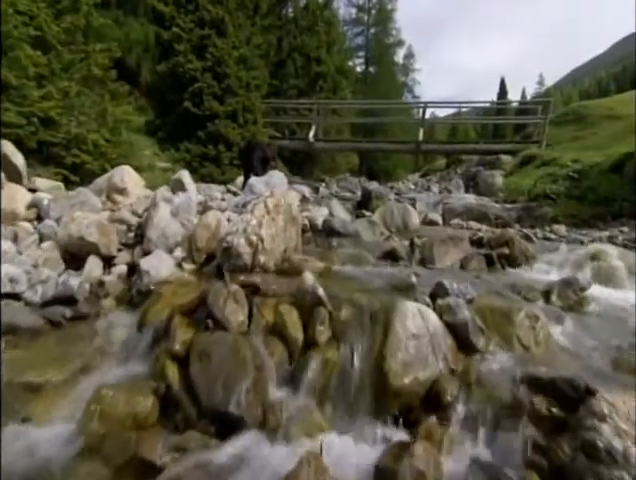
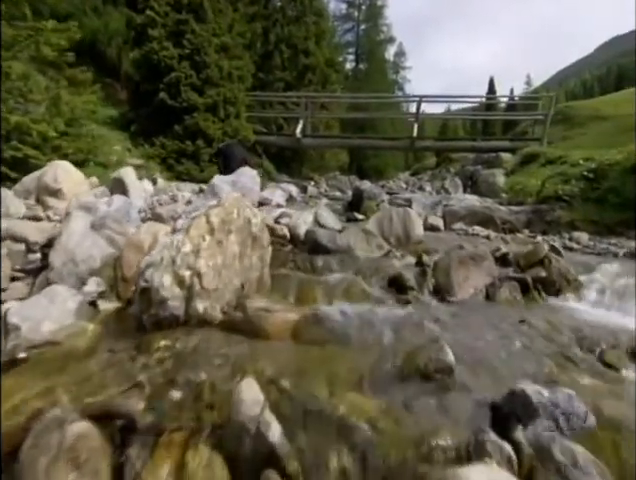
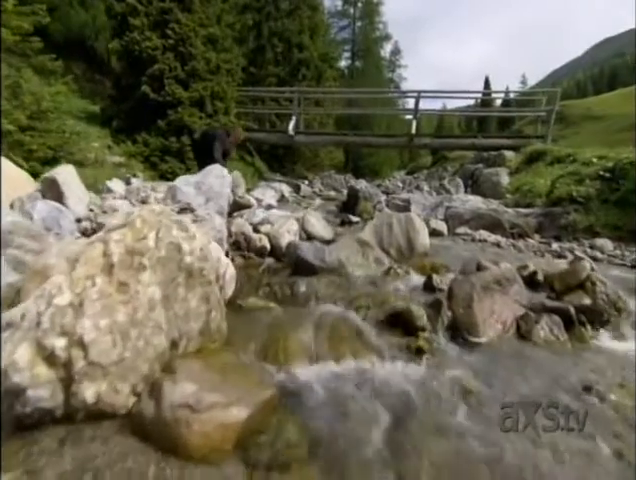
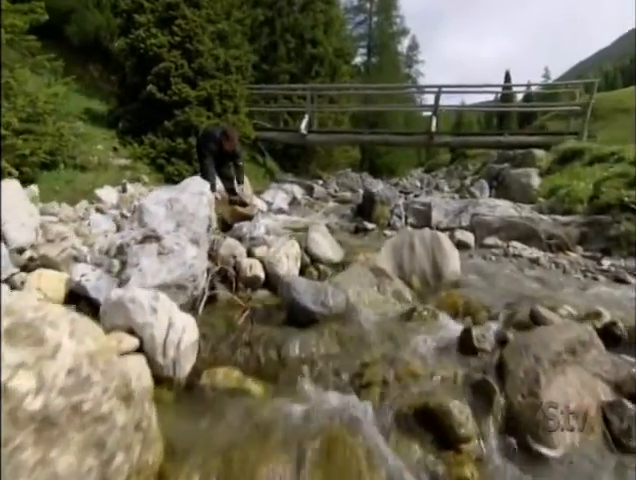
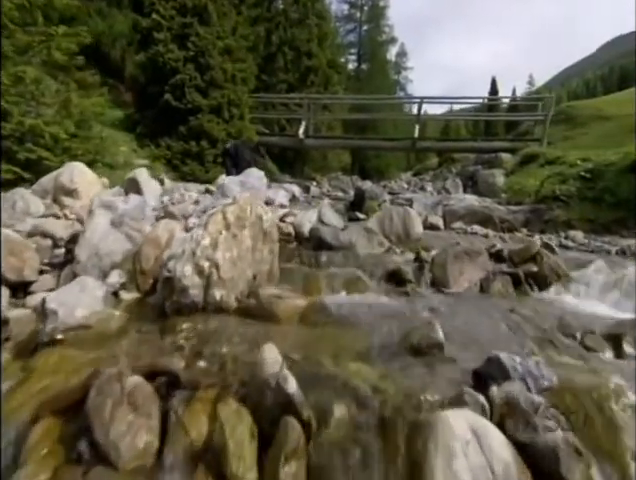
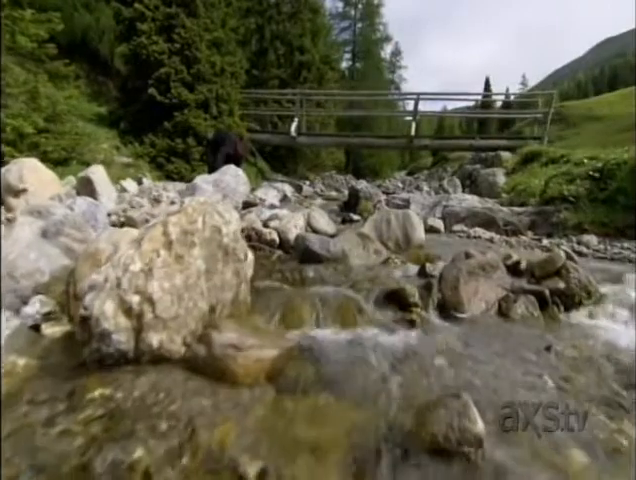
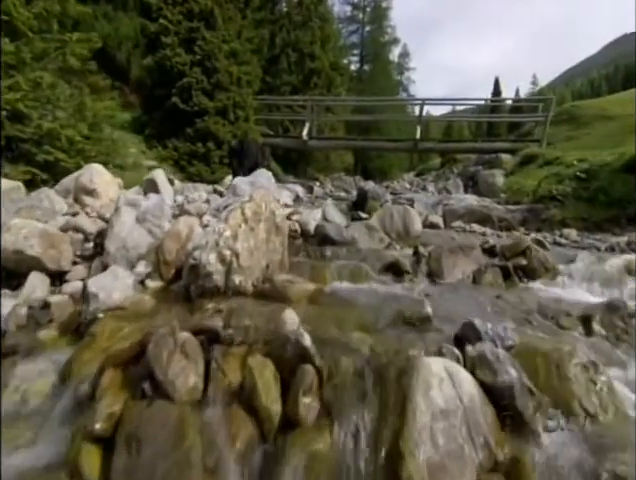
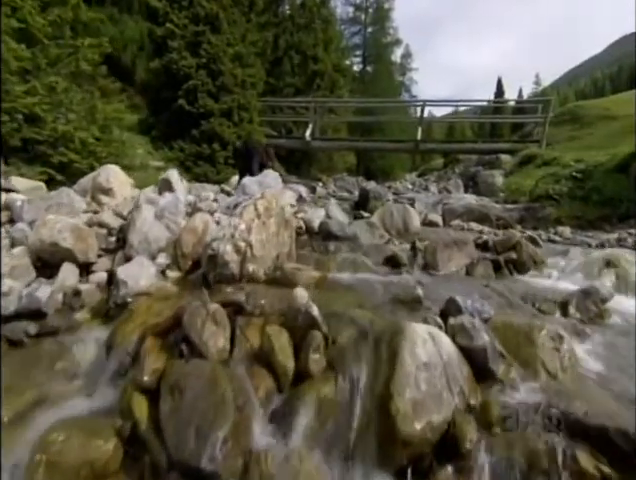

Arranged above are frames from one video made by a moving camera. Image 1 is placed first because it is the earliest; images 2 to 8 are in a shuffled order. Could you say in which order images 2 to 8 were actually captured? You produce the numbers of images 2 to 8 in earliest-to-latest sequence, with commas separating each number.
8, 7, 5, 2, 6, 3, 4
